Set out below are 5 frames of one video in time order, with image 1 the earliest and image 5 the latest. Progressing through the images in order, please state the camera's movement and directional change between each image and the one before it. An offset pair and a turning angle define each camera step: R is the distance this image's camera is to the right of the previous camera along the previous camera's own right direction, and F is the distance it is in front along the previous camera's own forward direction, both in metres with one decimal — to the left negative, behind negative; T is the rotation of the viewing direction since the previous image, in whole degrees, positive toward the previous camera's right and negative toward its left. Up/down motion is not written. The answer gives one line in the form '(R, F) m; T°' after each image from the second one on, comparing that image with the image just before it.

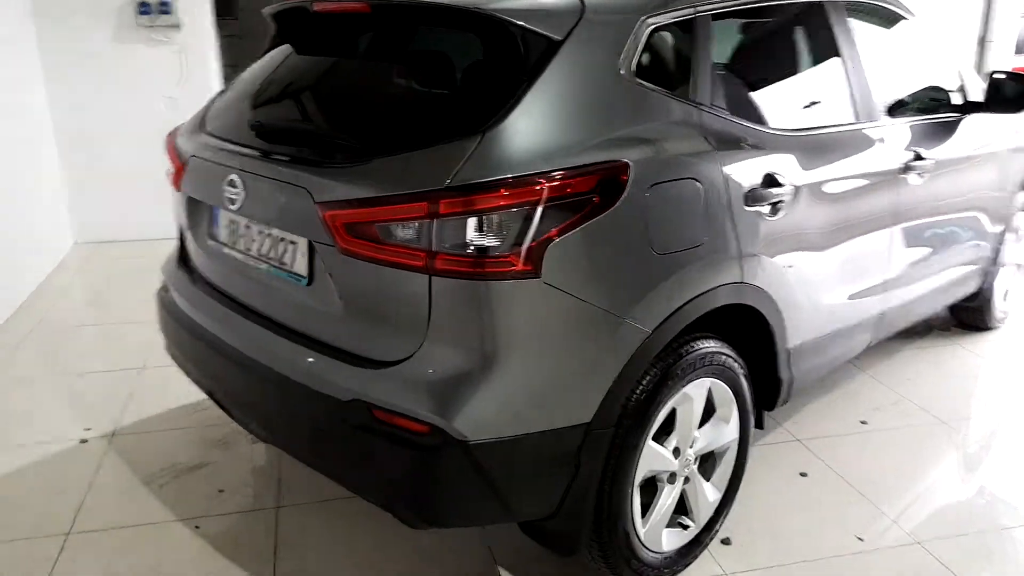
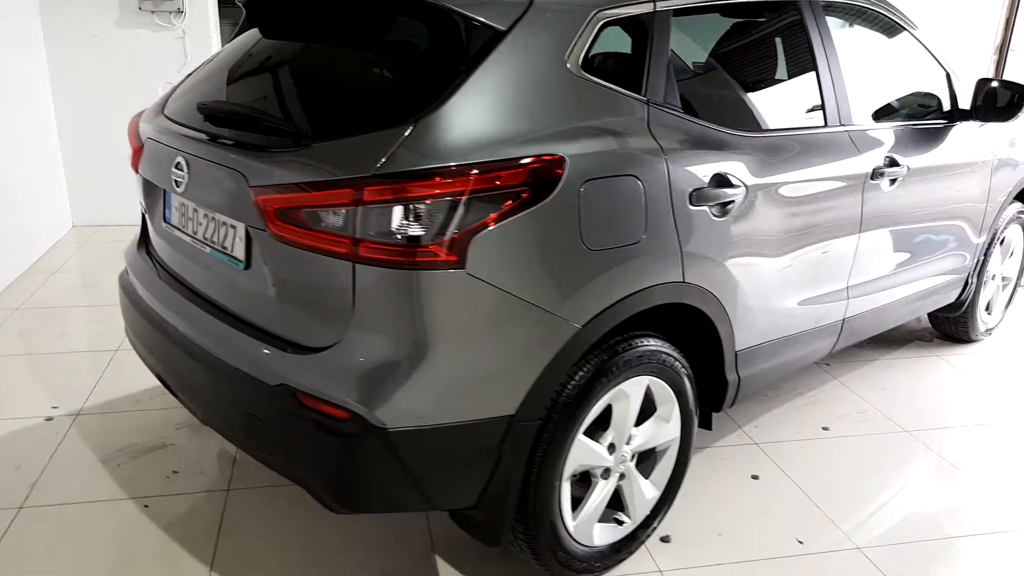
(+0.2, 0.0) m; -1°
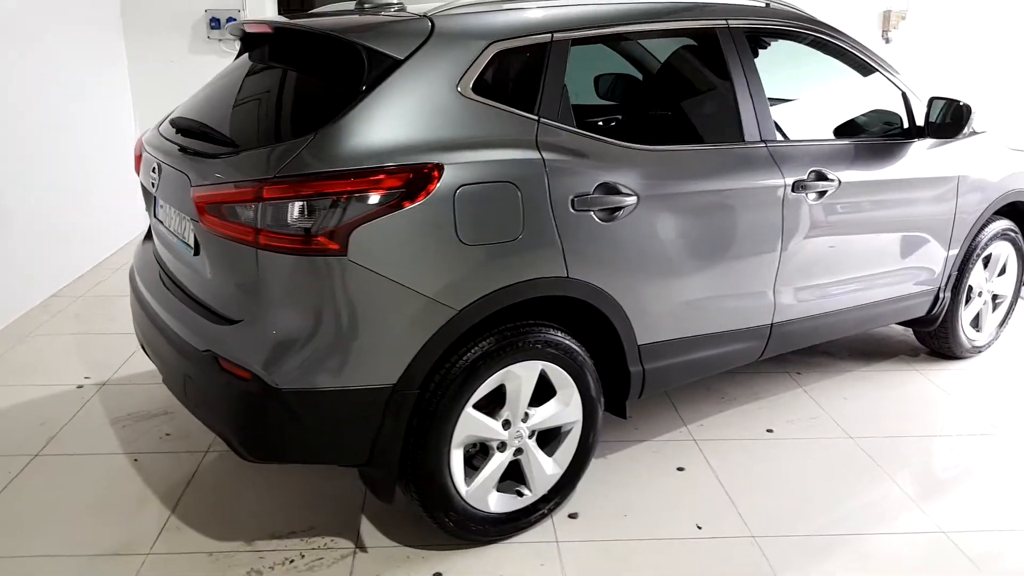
(+0.5, -0.2) m; -7°
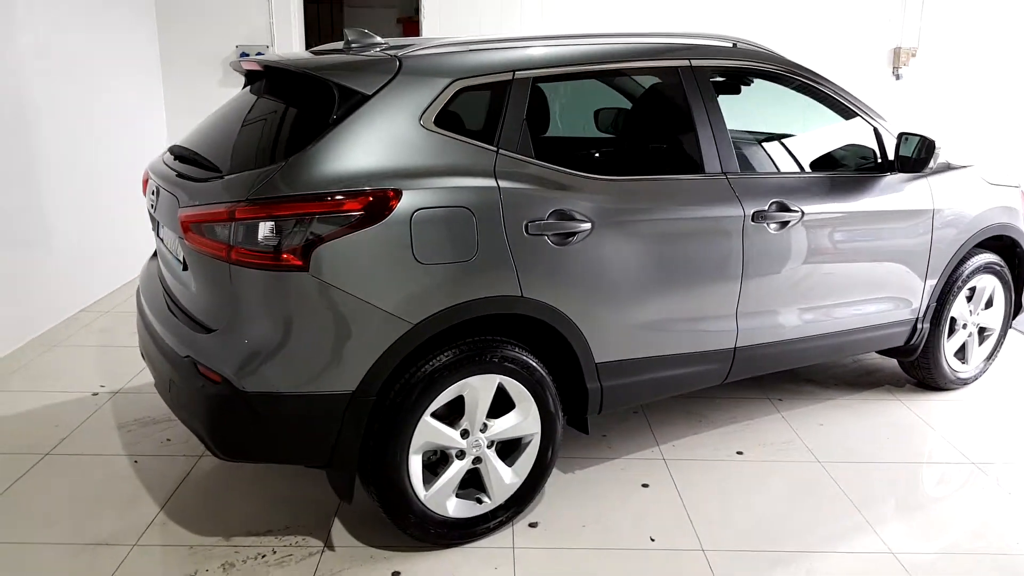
(+0.2, -0.1) m; -3°
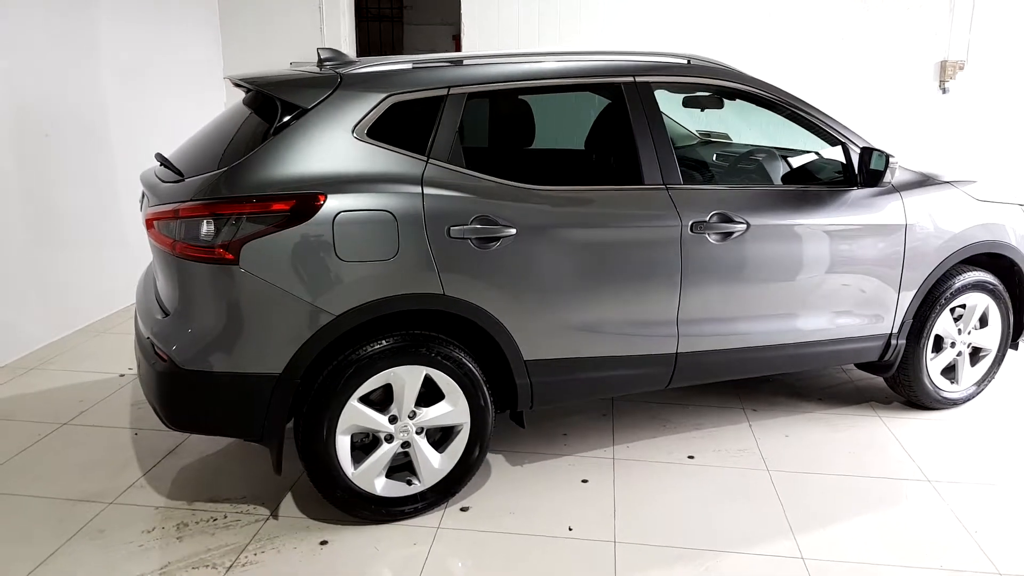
(+0.5, -0.1) m; -7°
